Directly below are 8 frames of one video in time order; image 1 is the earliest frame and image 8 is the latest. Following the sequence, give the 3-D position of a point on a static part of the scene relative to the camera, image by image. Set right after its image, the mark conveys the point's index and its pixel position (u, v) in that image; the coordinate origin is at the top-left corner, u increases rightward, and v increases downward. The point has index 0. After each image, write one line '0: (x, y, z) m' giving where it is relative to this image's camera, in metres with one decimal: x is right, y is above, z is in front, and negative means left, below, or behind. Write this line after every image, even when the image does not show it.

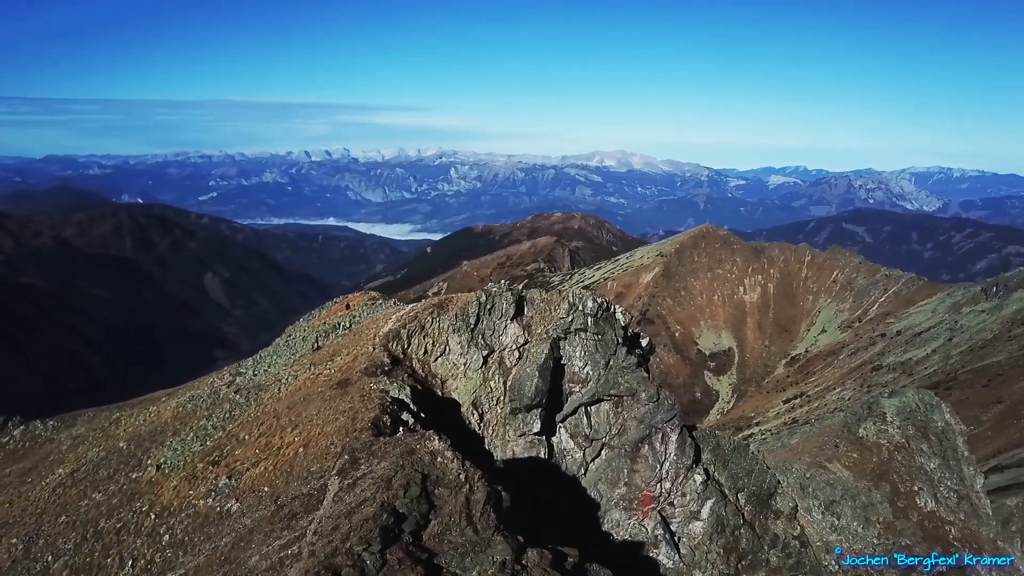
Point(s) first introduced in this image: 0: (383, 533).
0: (-4.0, -7.2, +20.0) m
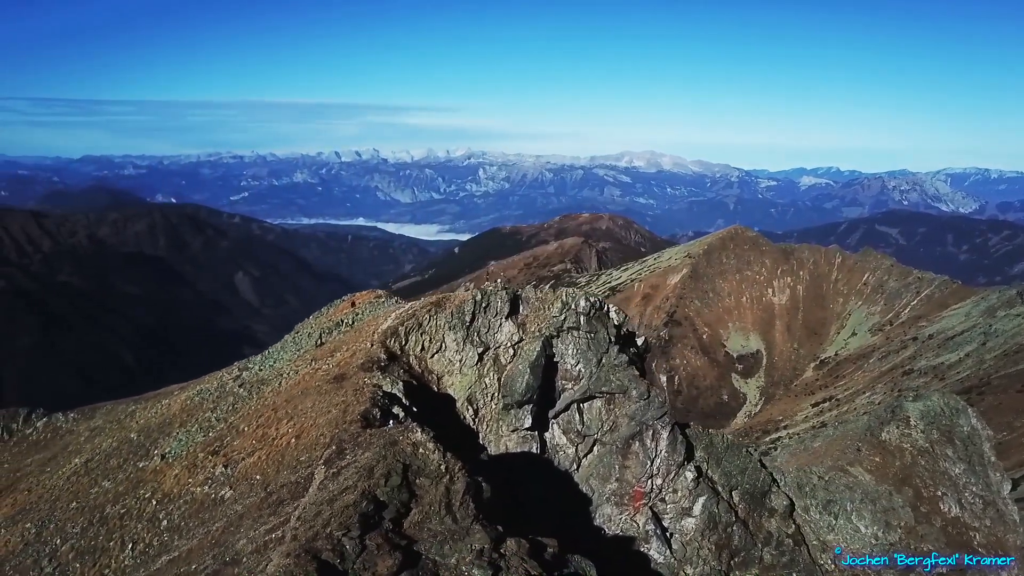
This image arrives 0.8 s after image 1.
0: (-4.8, -7.1, +20.9) m
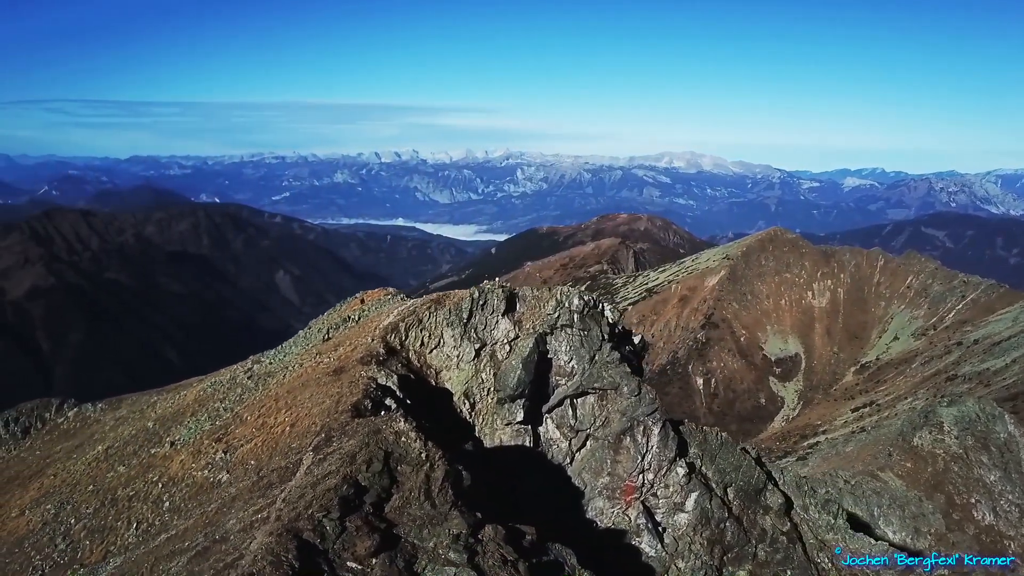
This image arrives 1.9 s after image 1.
0: (-5.6, -7.0, +22.1) m
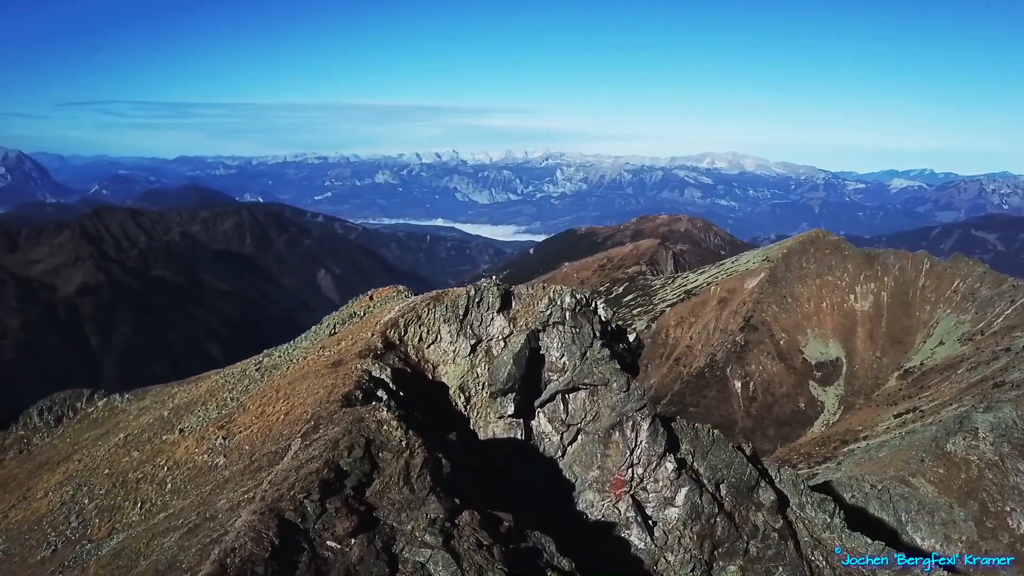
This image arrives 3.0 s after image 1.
0: (-6.6, -6.8, +23.4) m
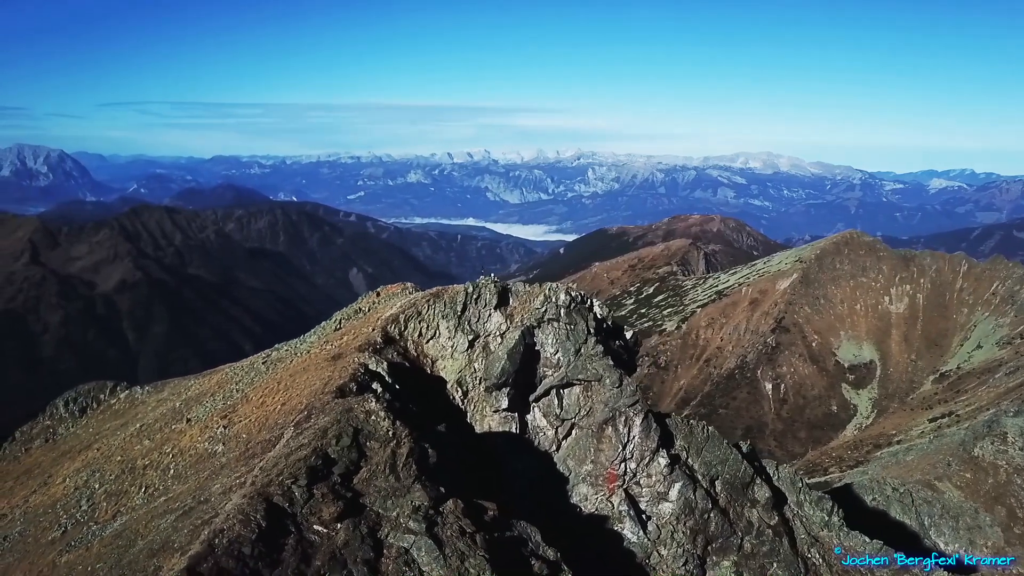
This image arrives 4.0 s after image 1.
0: (-7.3, -6.7, +24.4) m
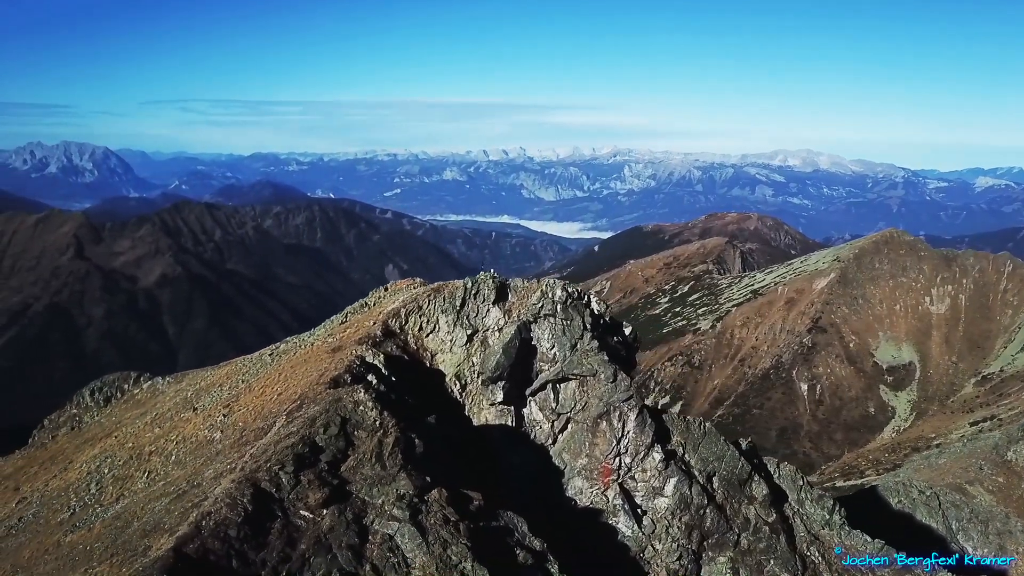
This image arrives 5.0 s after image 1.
0: (-7.9, -6.4, +25.3) m
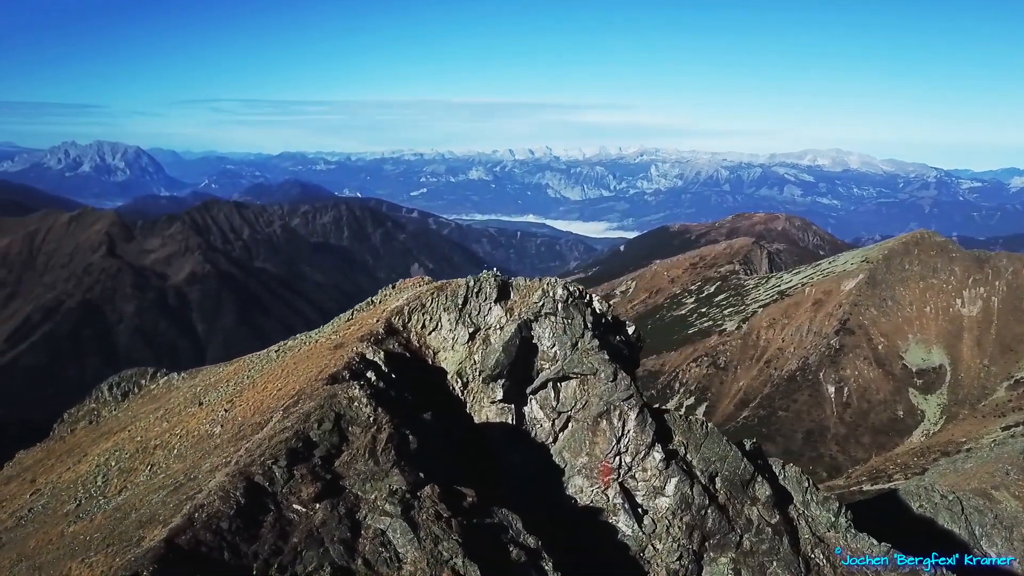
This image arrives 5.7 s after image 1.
0: (-8.2, -6.3, +25.6) m
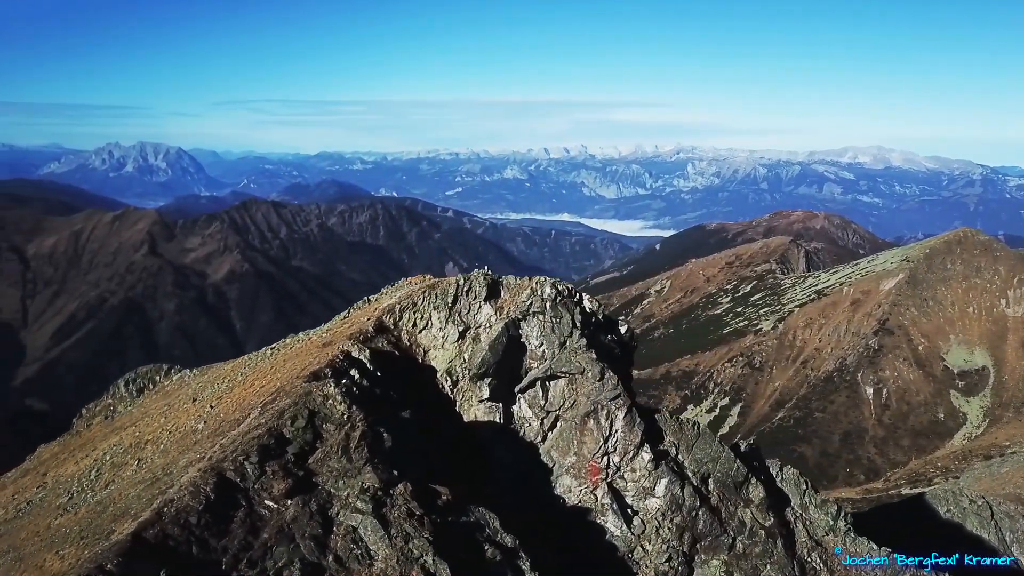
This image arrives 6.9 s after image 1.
0: (-9.3, -6.2, +25.8) m
